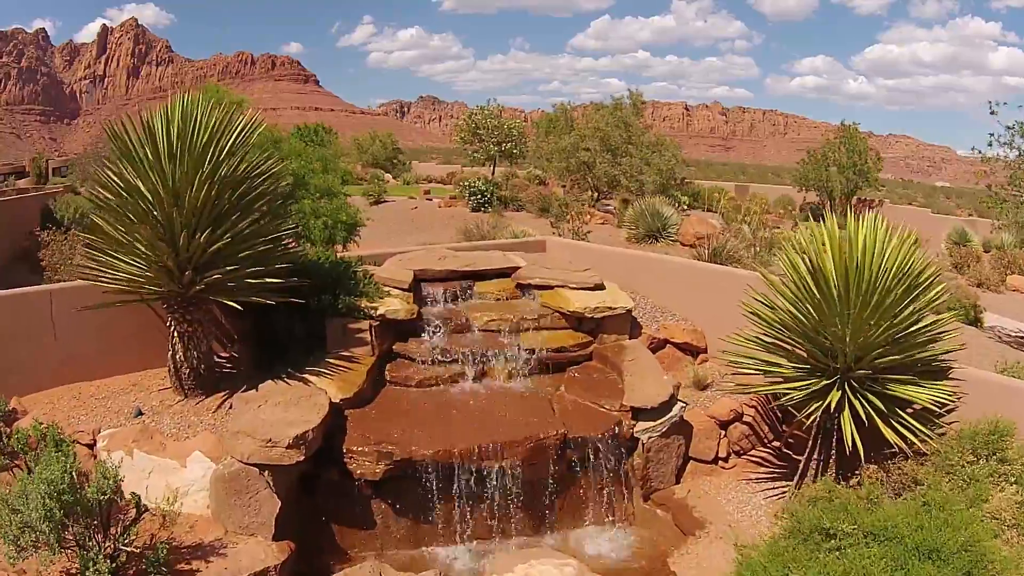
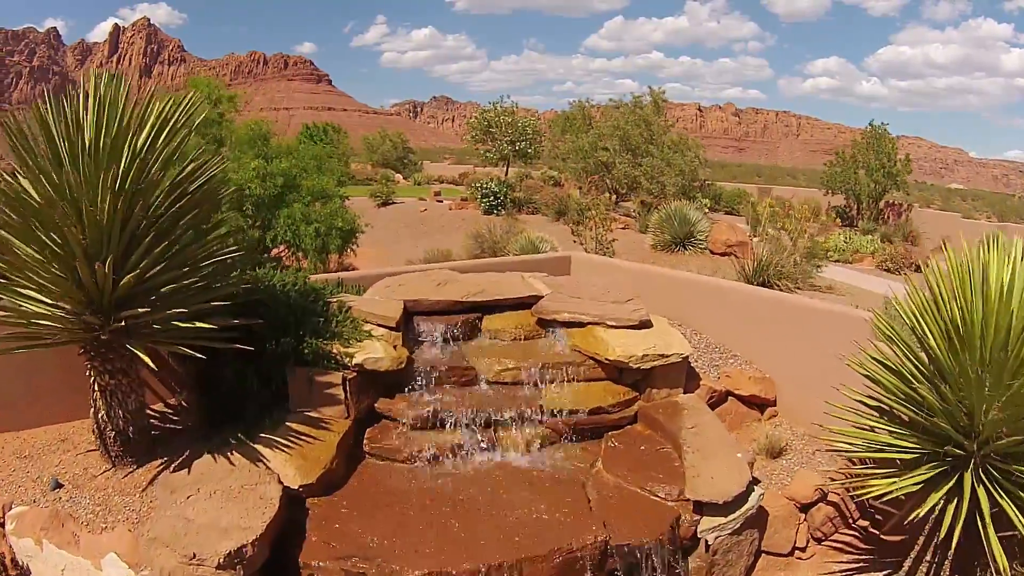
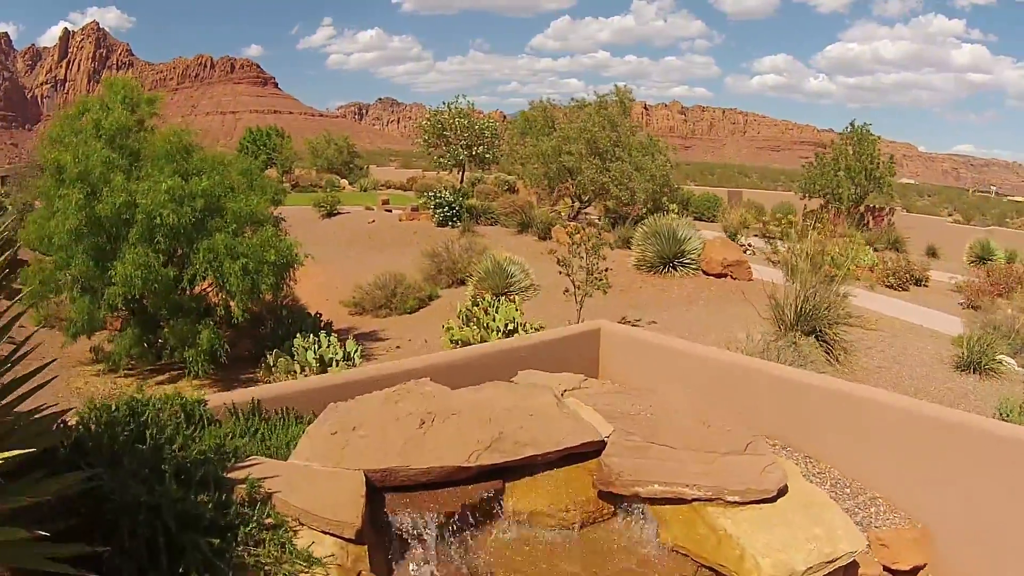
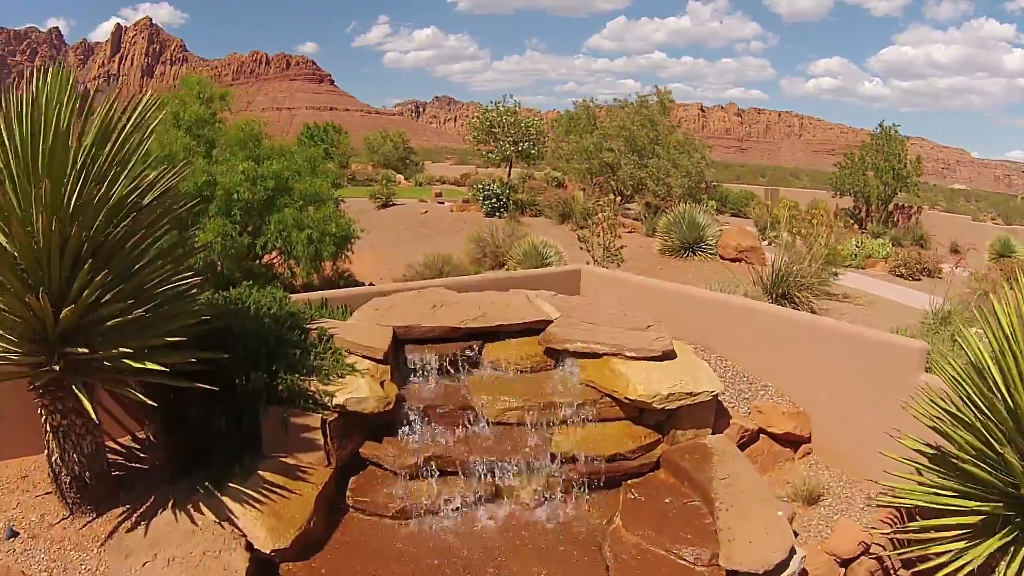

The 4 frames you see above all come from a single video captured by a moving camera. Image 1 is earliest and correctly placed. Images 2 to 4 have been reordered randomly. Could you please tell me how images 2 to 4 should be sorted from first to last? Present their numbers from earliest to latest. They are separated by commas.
2, 4, 3
